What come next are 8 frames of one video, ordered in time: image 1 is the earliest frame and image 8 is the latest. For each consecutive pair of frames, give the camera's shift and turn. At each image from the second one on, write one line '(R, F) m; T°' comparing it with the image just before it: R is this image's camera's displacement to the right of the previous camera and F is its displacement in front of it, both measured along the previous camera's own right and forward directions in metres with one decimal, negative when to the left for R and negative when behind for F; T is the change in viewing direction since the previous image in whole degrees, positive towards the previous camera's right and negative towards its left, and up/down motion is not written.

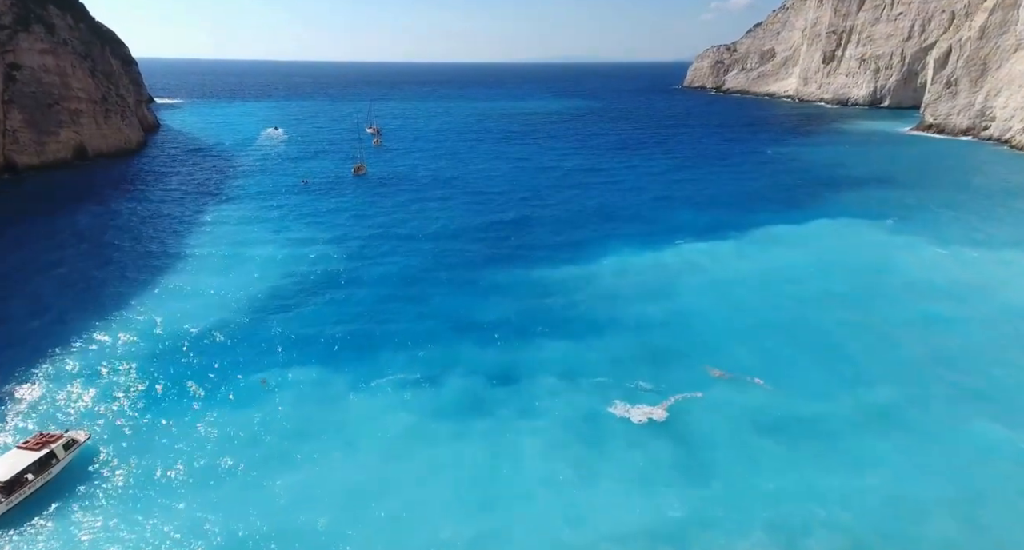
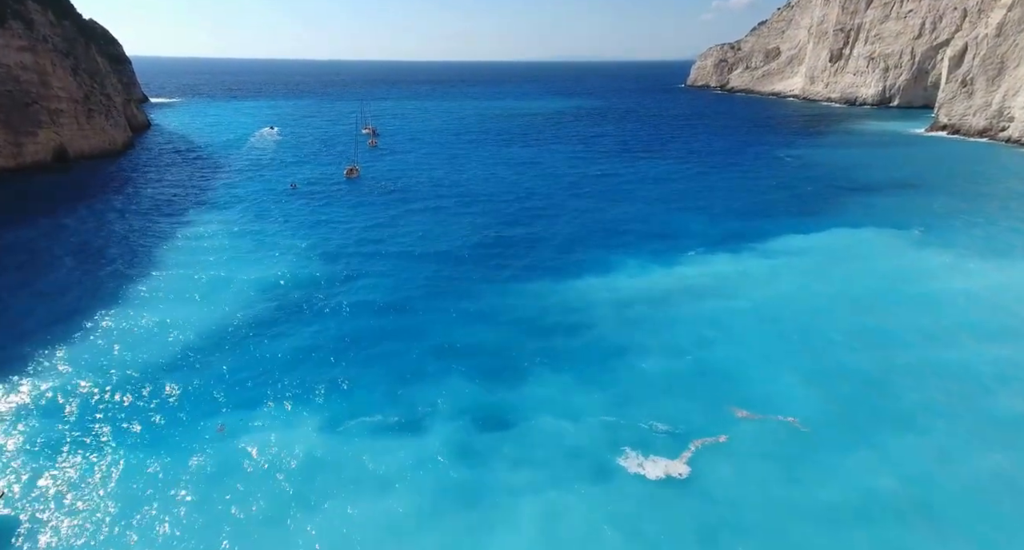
(+0.2, +2.3) m; 0°
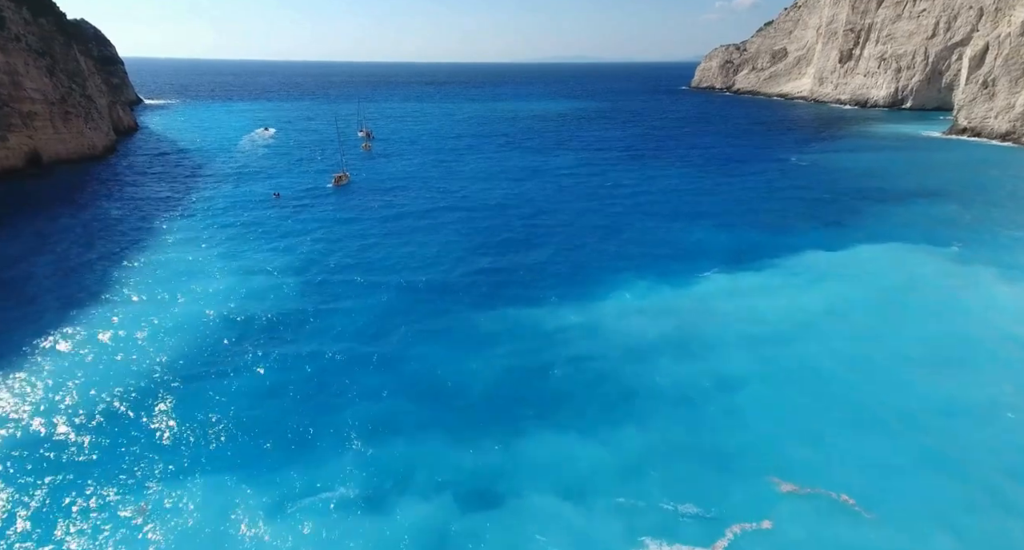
(+0.3, +3.0) m; 0°
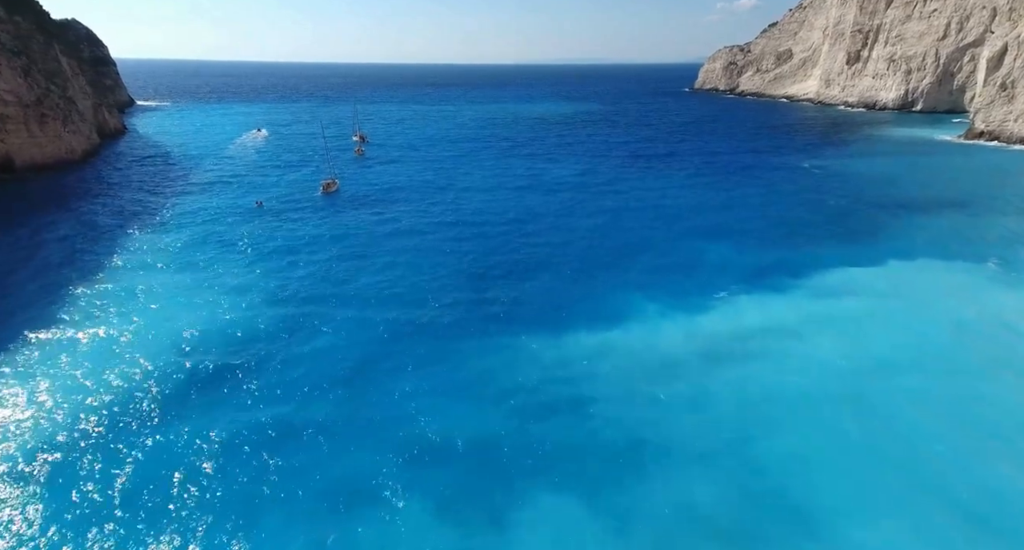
(+0.2, +2.6) m; 0°
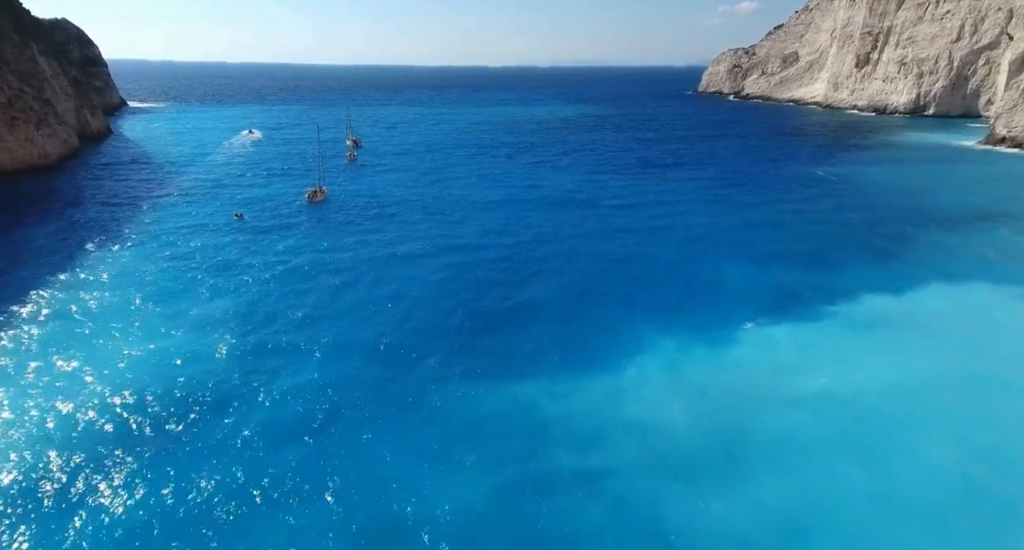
(+0.1, +3.0) m; 0°
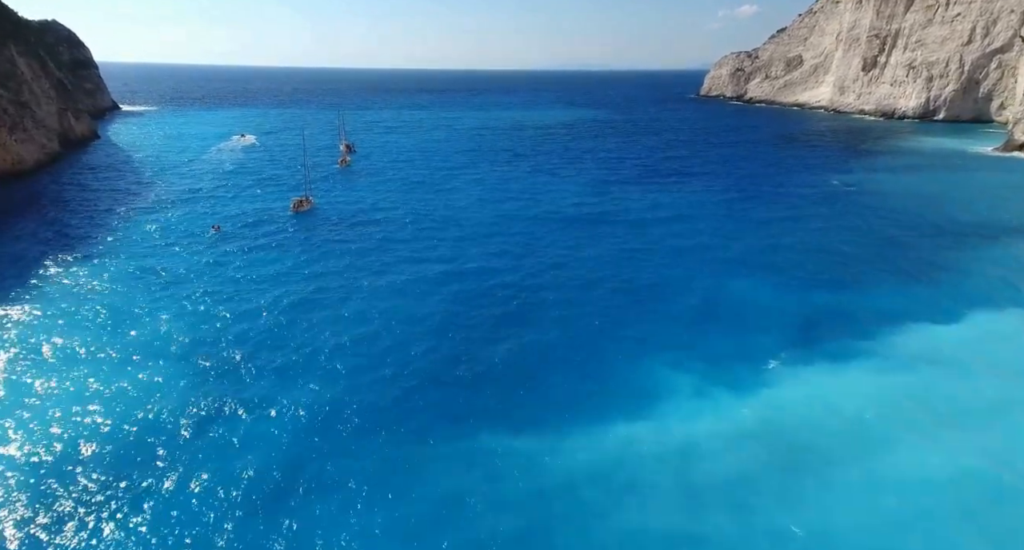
(0.0, +2.6) m; 0°
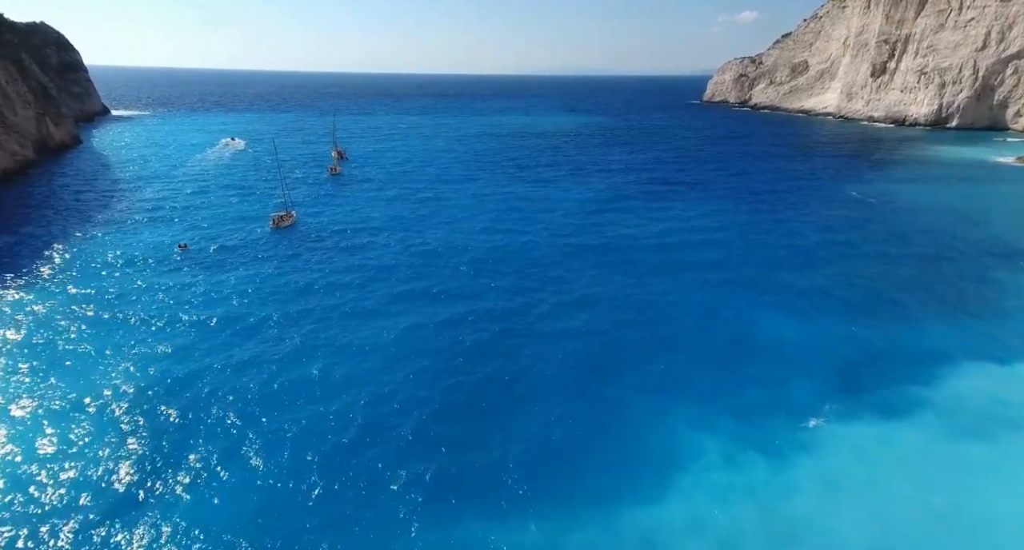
(+0.1, +3.1) m; 0°
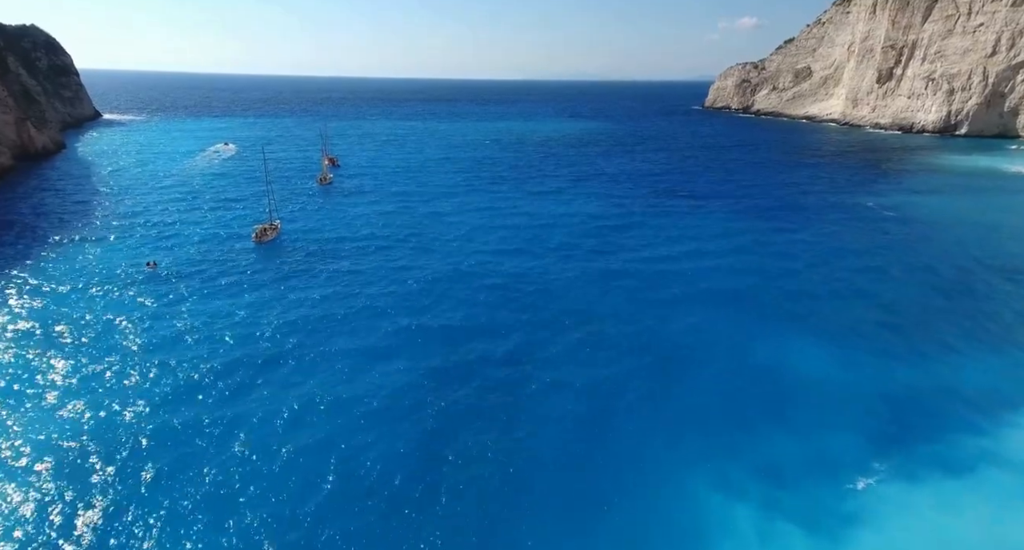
(0.0, +2.4) m; 0°
